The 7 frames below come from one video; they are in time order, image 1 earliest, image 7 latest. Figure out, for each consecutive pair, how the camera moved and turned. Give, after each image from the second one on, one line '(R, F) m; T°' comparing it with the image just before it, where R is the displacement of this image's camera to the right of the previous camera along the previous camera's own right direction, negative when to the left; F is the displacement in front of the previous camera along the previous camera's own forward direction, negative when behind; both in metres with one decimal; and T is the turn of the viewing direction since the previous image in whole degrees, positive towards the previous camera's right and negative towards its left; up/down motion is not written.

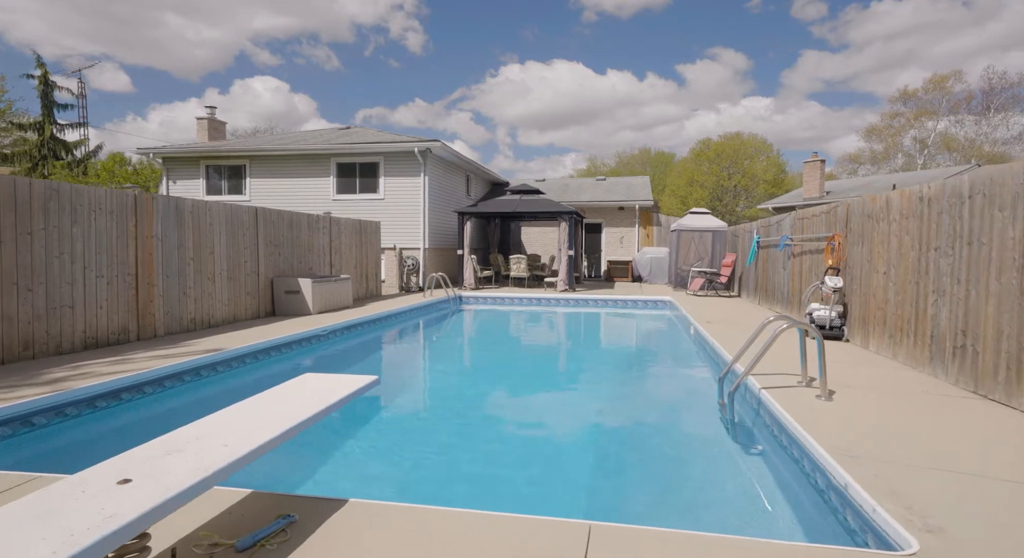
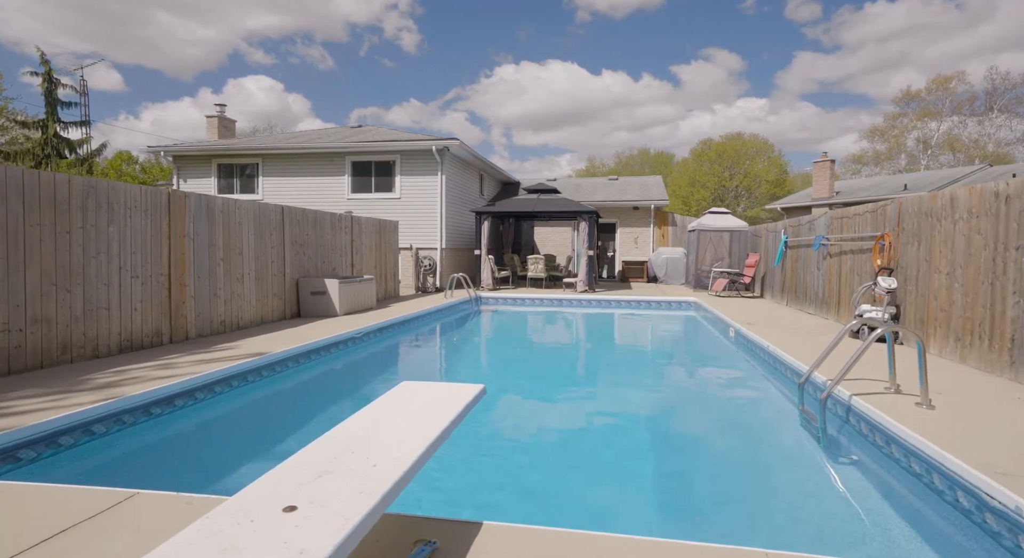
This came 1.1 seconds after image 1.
(-0.6, +0.2) m; 0°
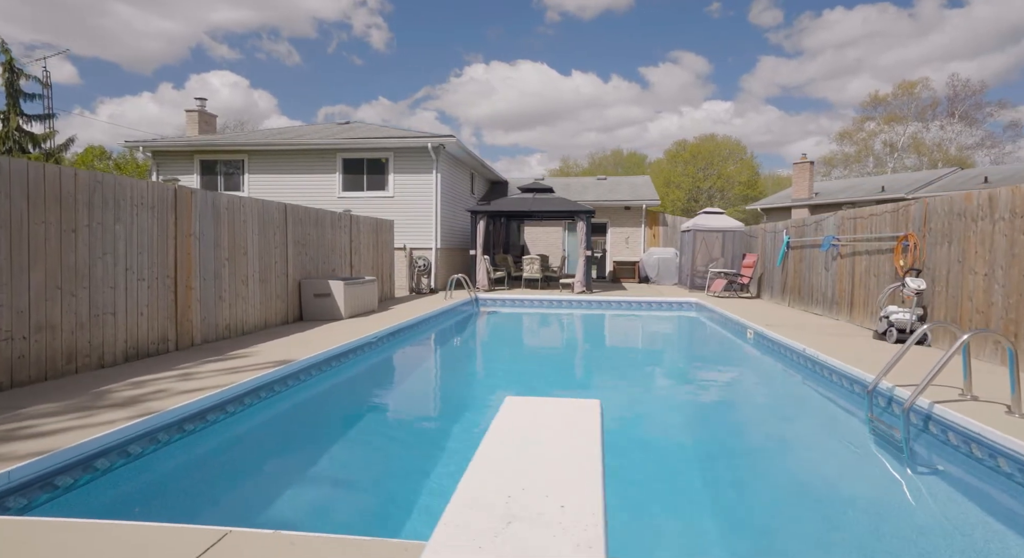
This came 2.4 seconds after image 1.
(-0.7, +0.3) m; +3°
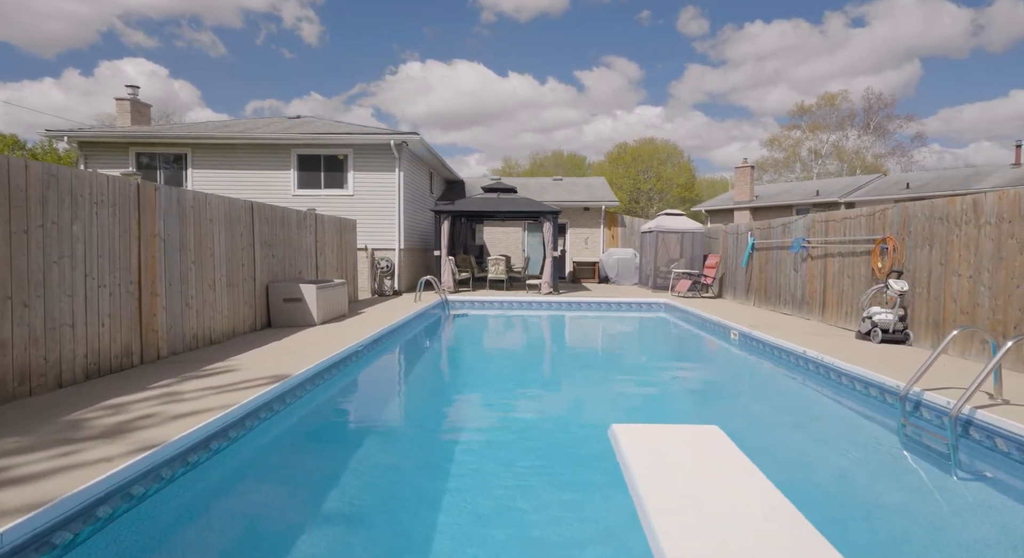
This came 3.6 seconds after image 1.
(-0.7, +0.3) m; +6°
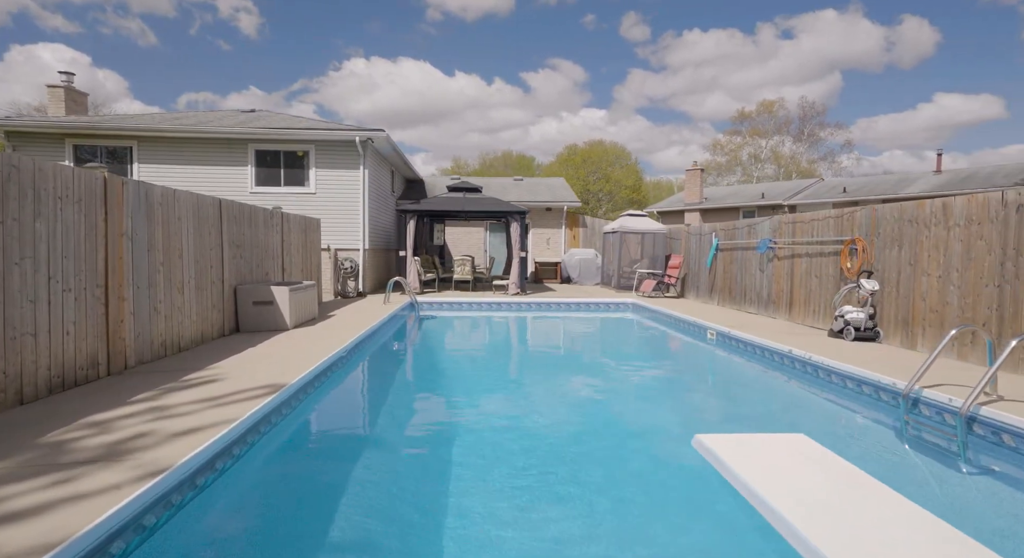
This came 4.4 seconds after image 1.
(-0.5, +0.1) m; +5°
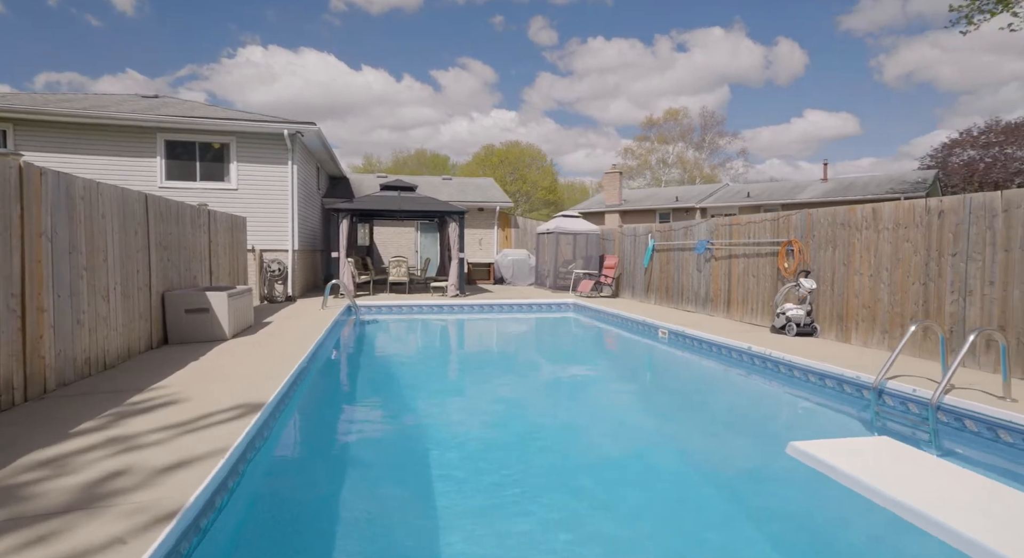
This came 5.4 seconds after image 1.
(-0.6, +0.2) m; +9°
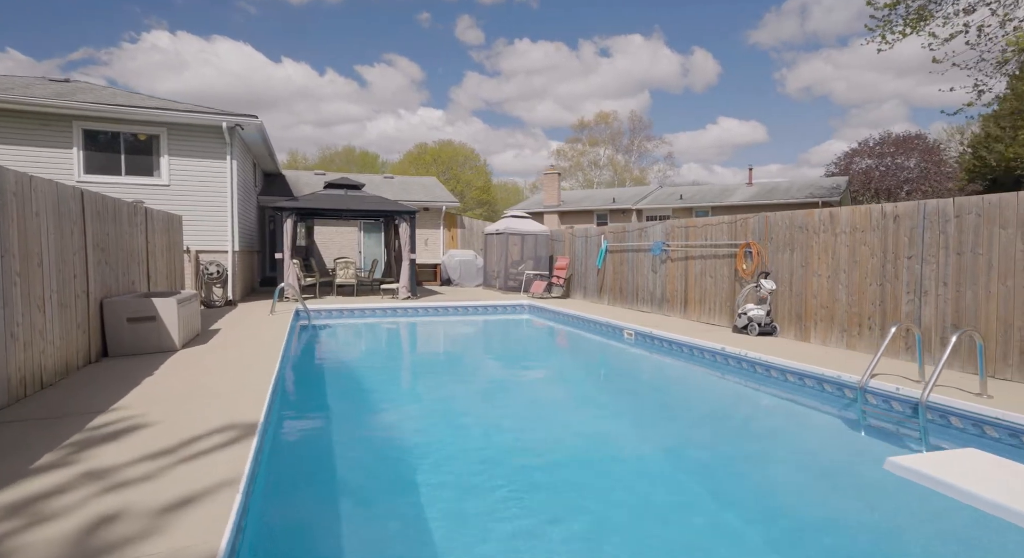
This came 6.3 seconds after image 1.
(-0.6, +0.2) m; +7°
